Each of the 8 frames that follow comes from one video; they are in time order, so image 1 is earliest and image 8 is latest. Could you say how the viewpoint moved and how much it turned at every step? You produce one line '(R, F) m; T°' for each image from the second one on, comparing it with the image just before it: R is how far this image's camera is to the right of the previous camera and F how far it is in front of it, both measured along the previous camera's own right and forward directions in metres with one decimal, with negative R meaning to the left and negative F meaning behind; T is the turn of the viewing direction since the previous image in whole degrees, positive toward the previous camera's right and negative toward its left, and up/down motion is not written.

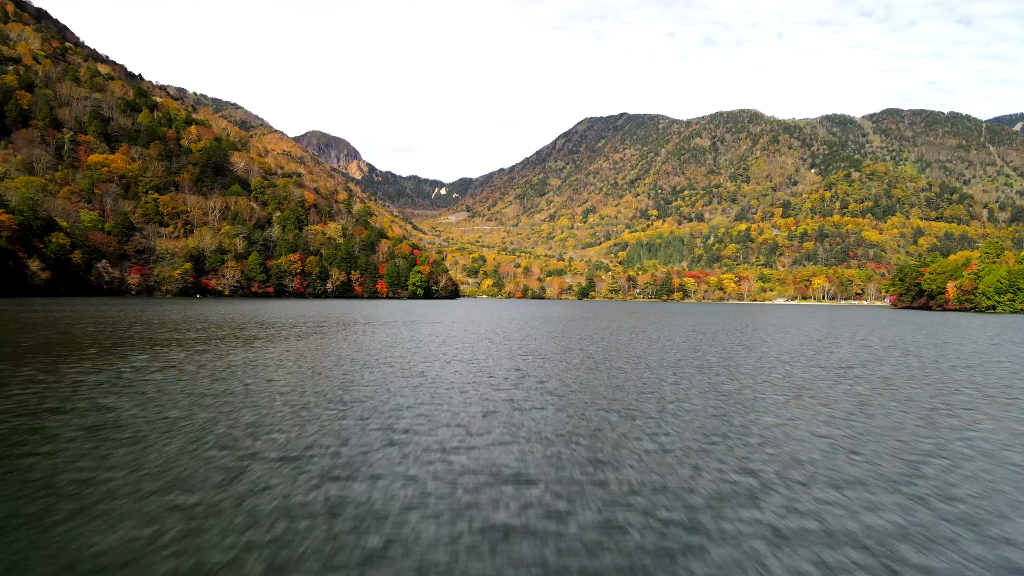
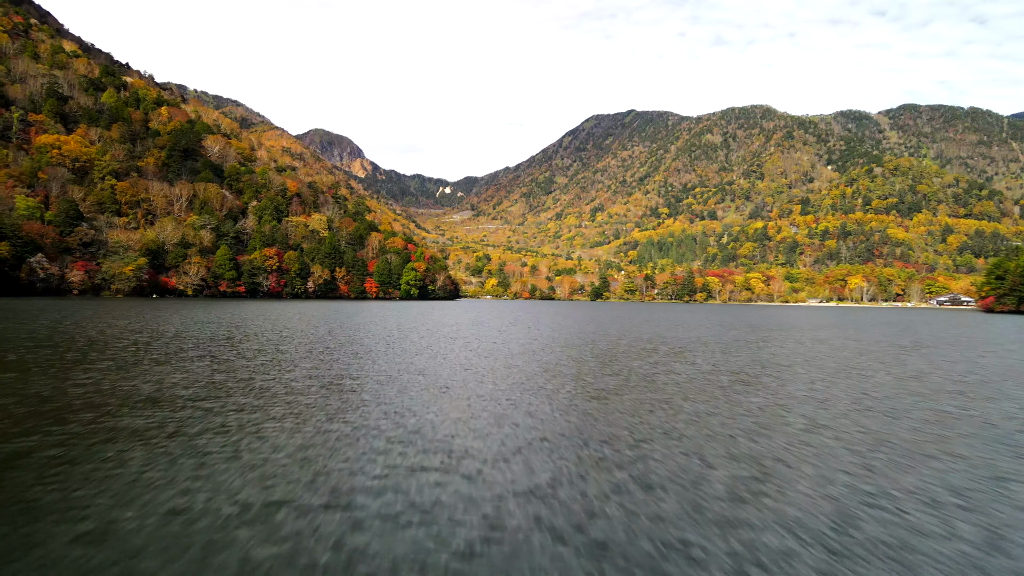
(-0.4, +15.0) m; -1°
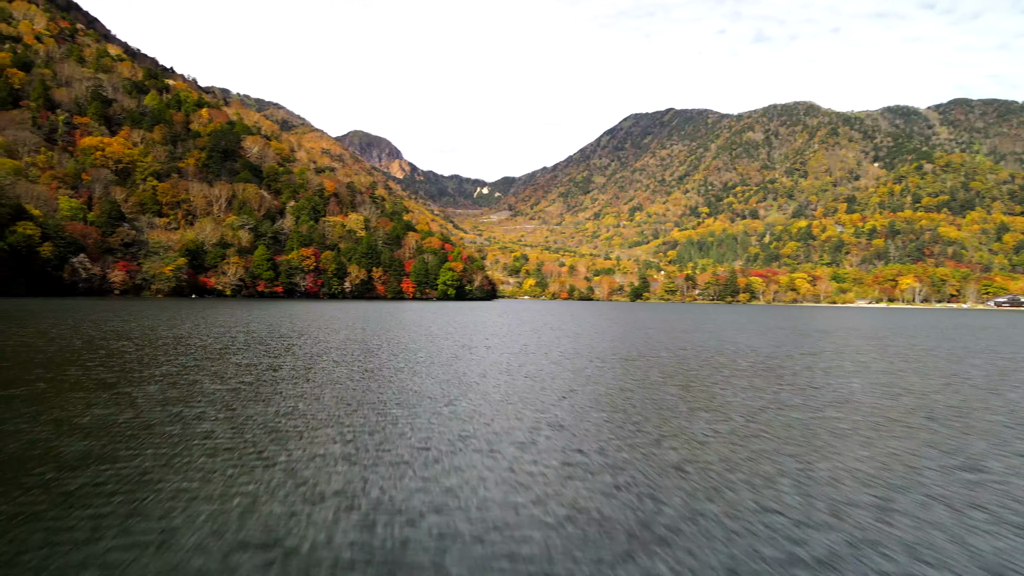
(-0.4, +5.2) m; -5°
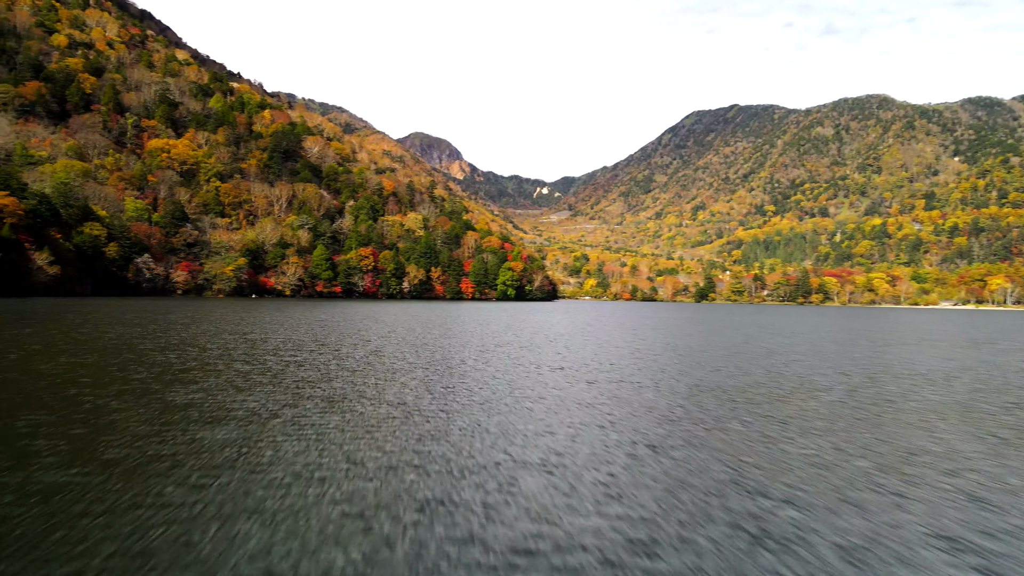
(-0.9, +7.7) m; -7°
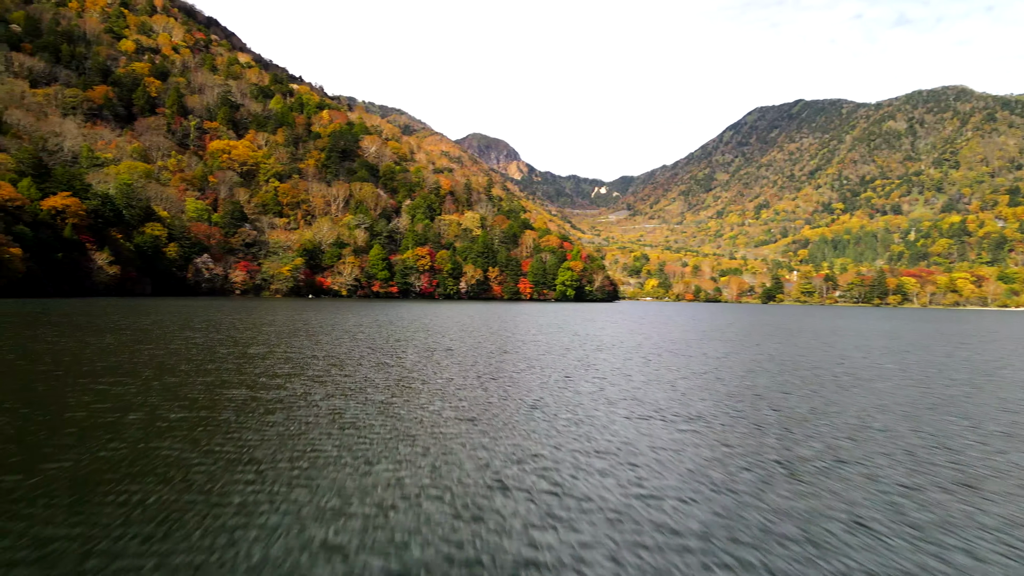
(-1.0, +6.8) m; -7°
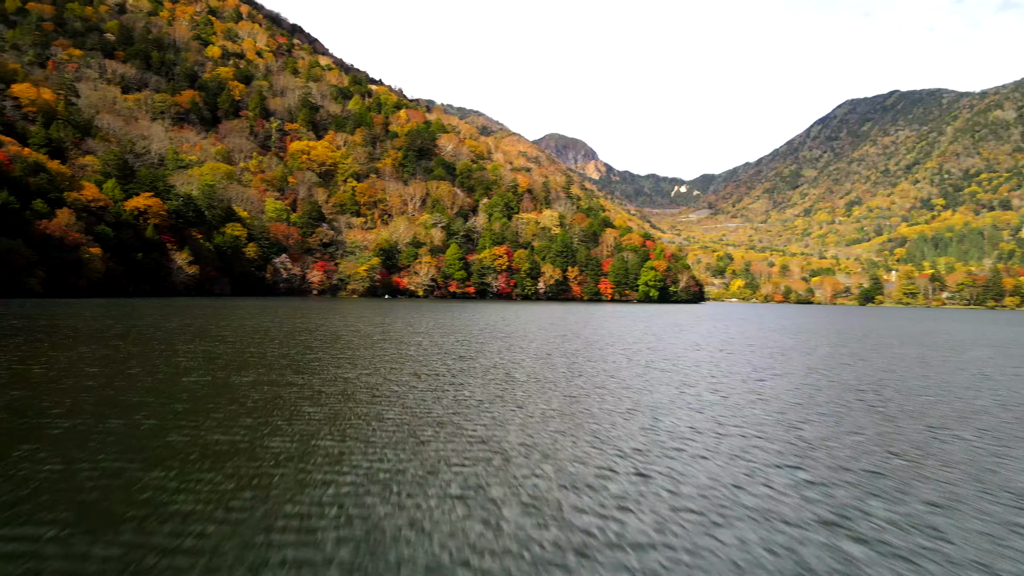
(-1.3, +7.5) m; -9°
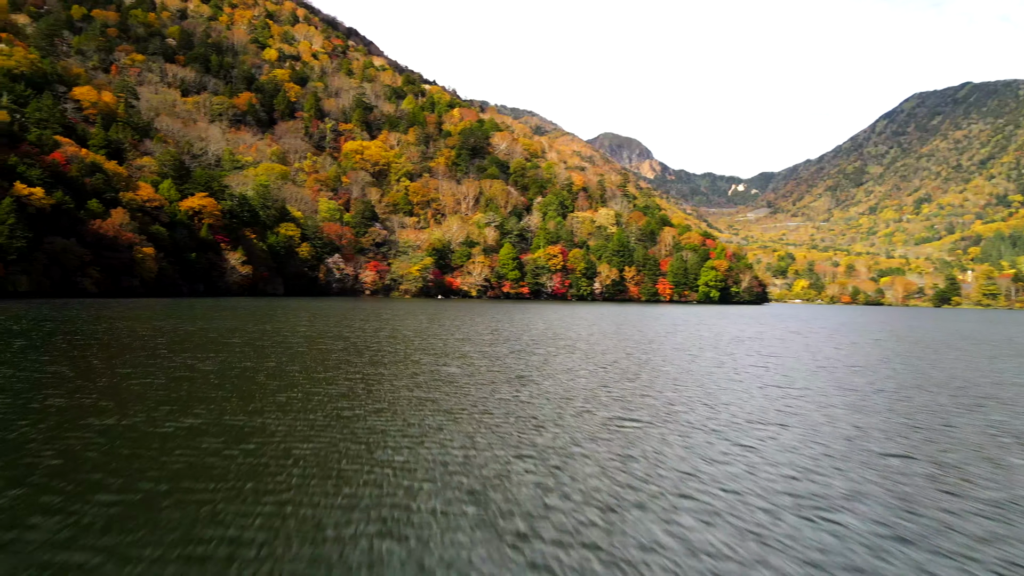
(-0.6, +4.6) m; -6°
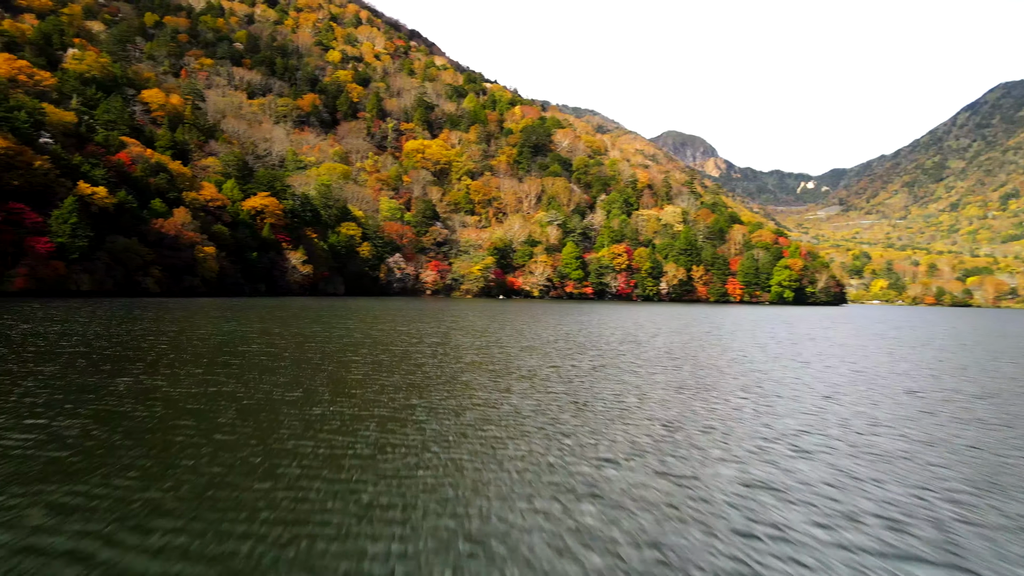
(-0.6, +4.4) m; -7°
